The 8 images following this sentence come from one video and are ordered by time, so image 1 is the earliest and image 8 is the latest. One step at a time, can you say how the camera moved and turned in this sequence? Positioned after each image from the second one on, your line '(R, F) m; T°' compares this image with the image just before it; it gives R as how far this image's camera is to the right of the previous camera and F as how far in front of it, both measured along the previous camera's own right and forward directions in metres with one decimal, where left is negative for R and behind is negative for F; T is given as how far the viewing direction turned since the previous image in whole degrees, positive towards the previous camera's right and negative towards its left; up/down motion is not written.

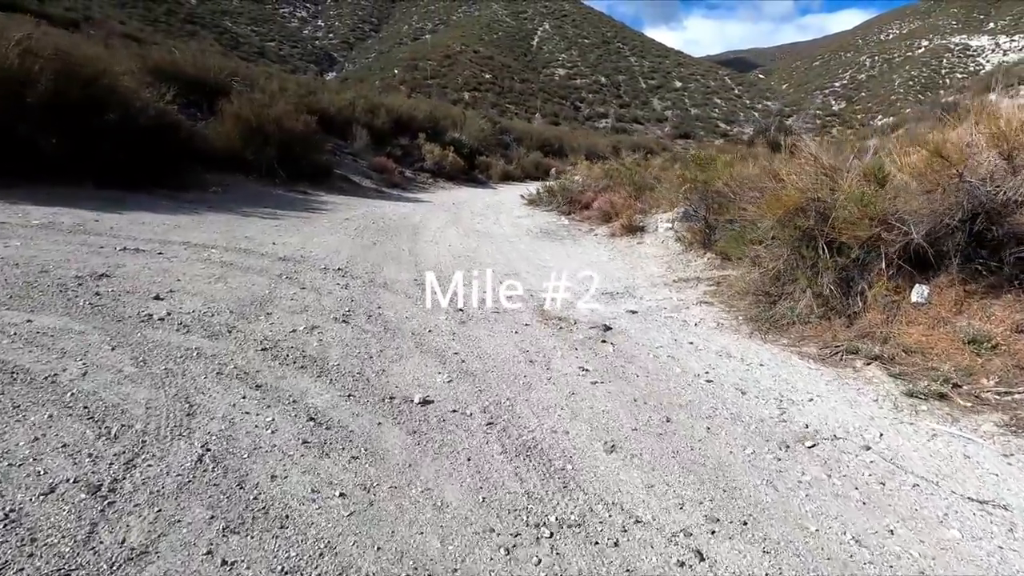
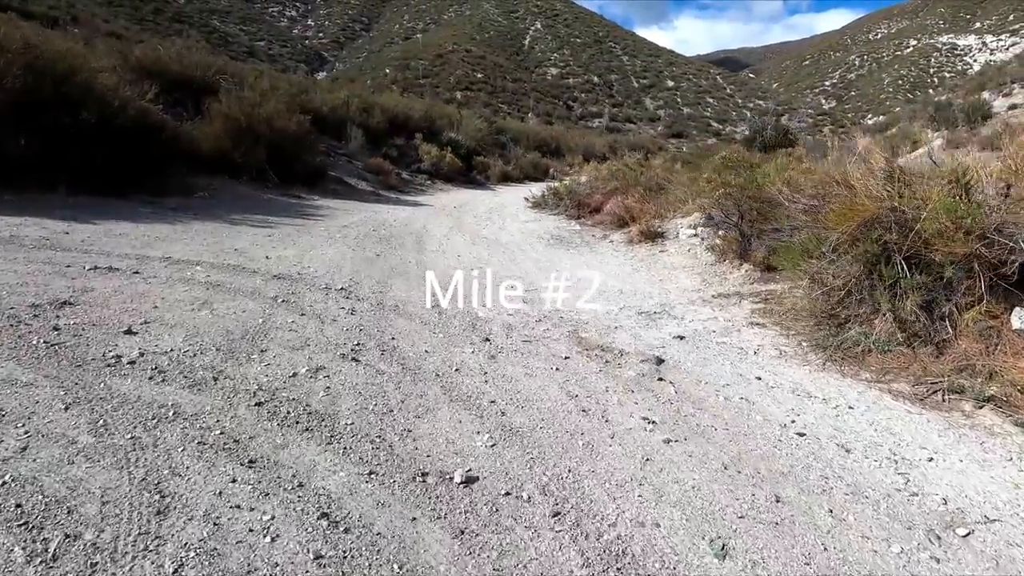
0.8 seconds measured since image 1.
(-0.4, +0.8) m; +1°
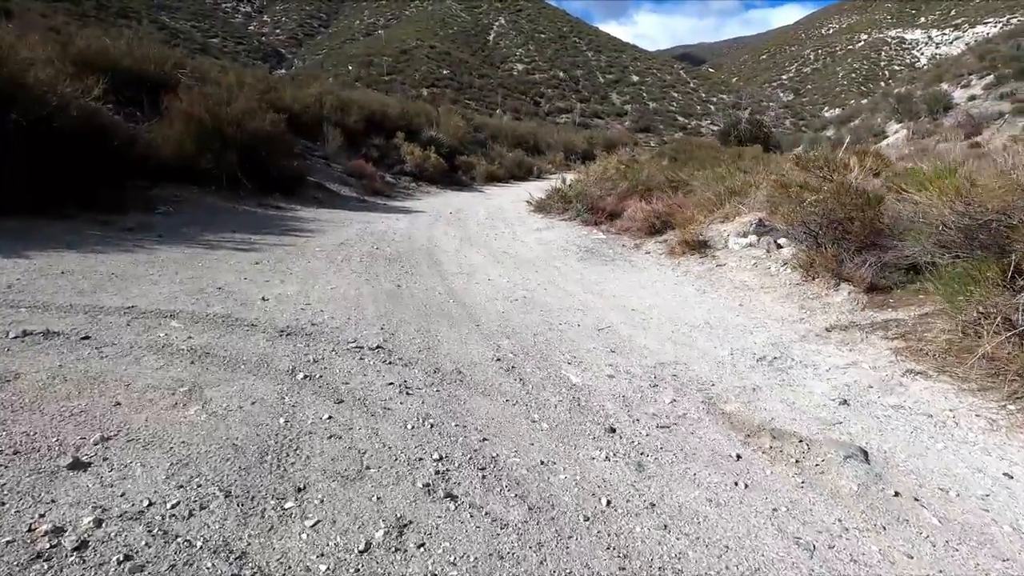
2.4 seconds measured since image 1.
(-1.1, +1.6) m; +3°
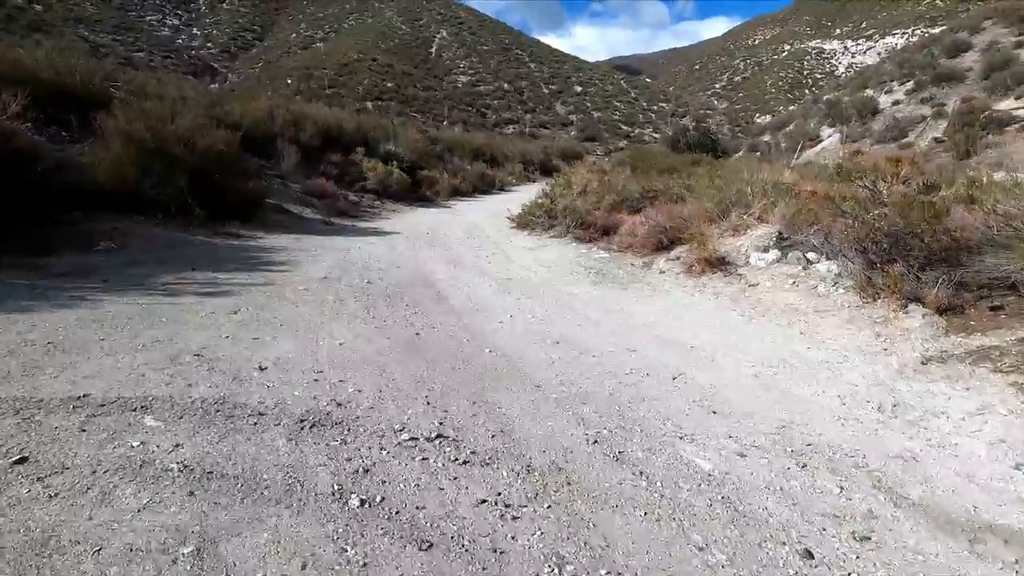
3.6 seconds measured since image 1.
(-0.9, +1.1) m; +5°
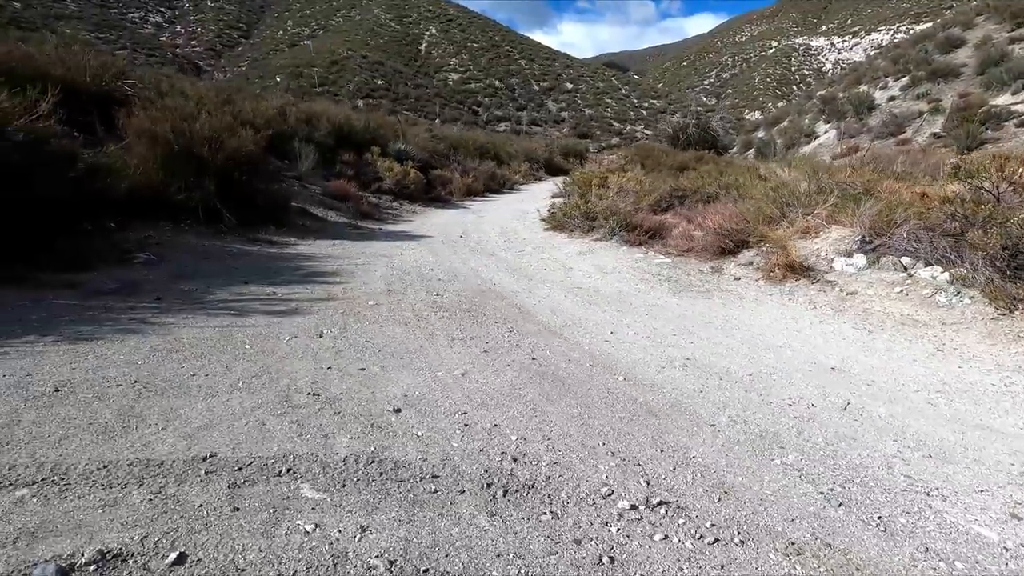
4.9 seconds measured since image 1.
(-1.3, +0.6) m; +1°
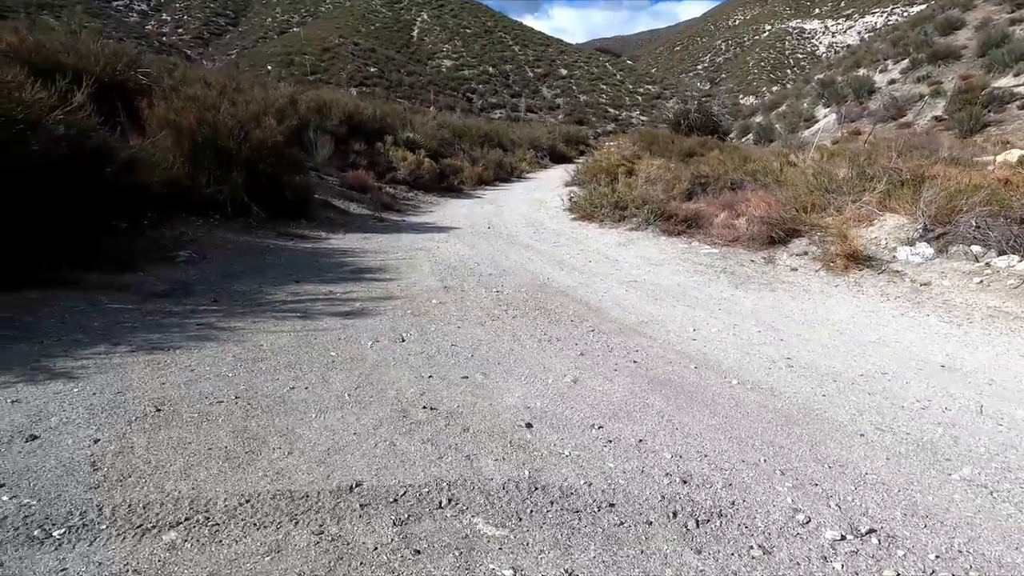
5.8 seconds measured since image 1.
(-0.9, +0.3) m; +1°
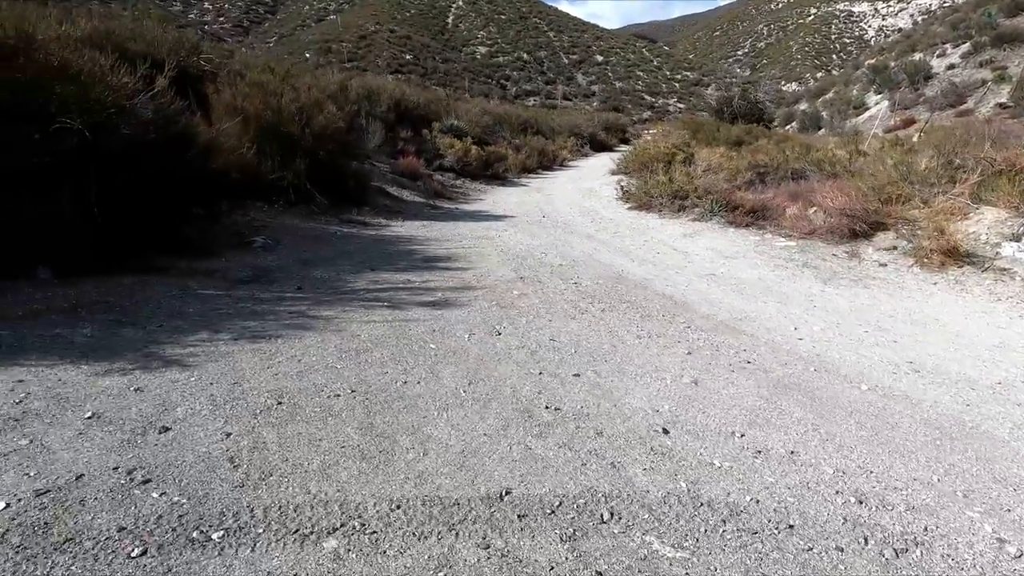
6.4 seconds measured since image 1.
(-0.7, +0.2) m; -3°
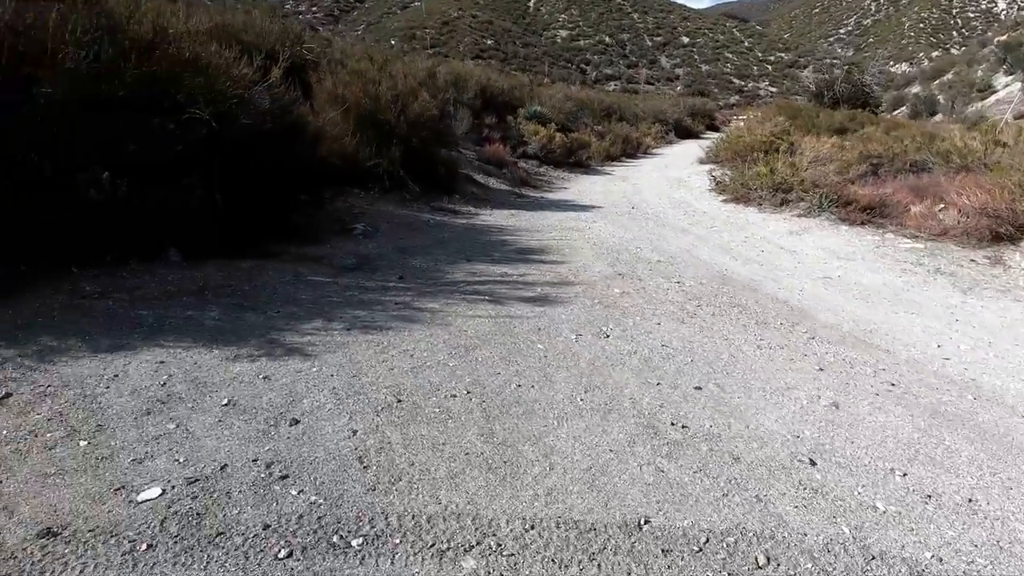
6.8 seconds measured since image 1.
(-0.4, +0.2) m; -7°
